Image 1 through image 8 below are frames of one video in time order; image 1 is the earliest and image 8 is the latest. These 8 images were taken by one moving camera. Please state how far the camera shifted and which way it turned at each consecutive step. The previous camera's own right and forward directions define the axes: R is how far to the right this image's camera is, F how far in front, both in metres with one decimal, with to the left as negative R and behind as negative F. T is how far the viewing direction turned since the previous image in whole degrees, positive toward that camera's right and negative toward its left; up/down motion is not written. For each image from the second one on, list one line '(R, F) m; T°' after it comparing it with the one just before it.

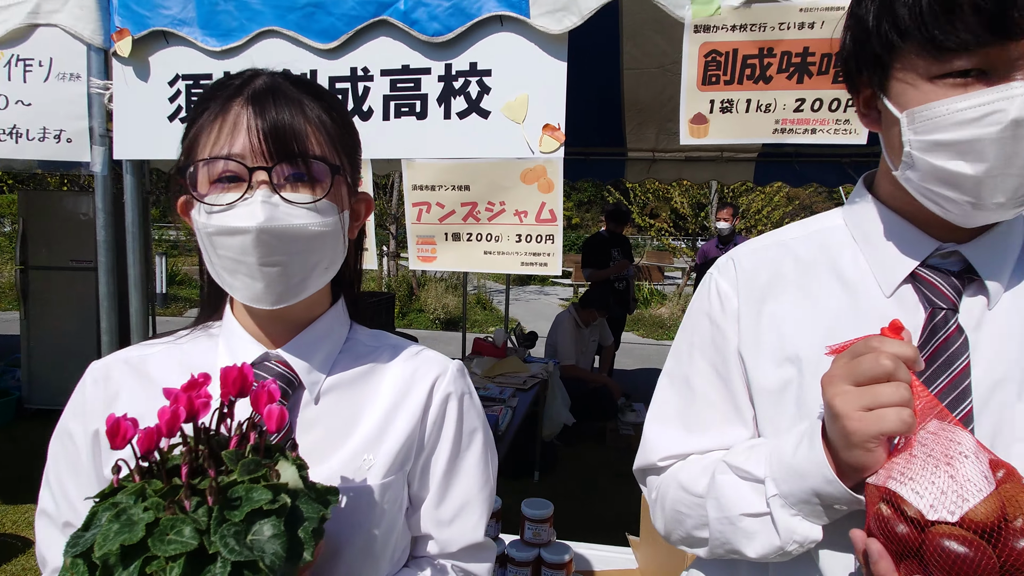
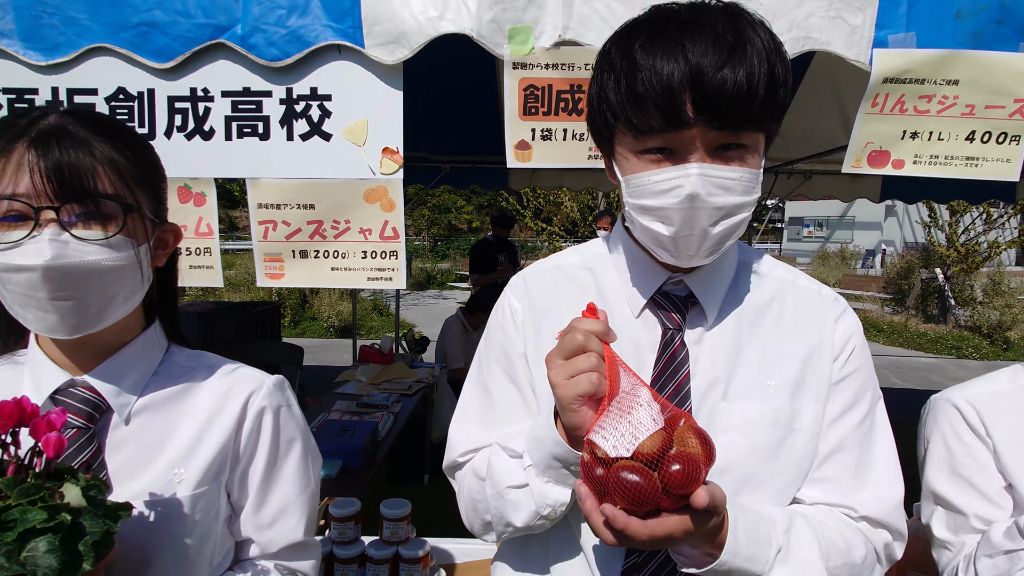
(+0.2, -0.2) m; +9°
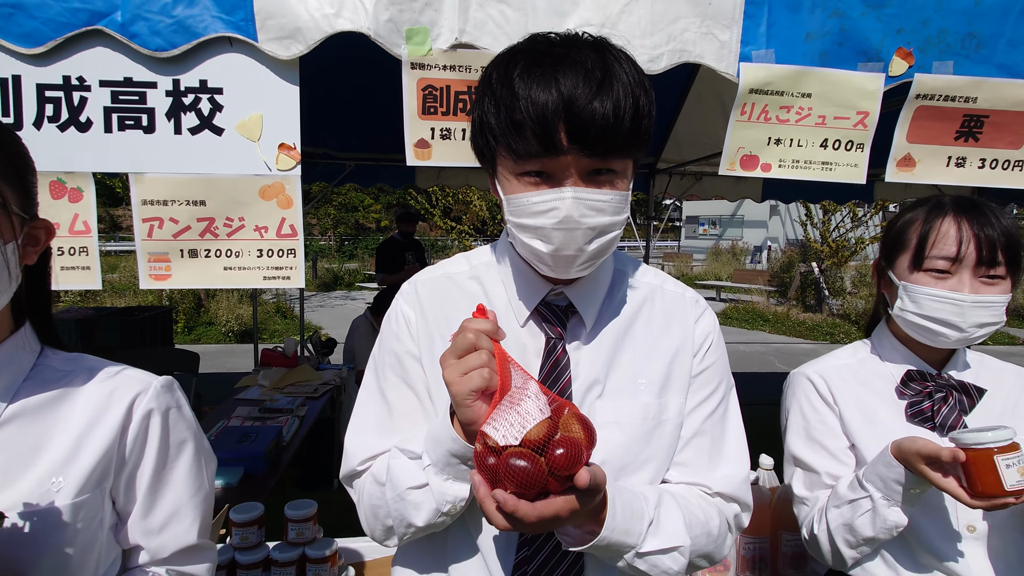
(0.0, -0.1) m; +9°
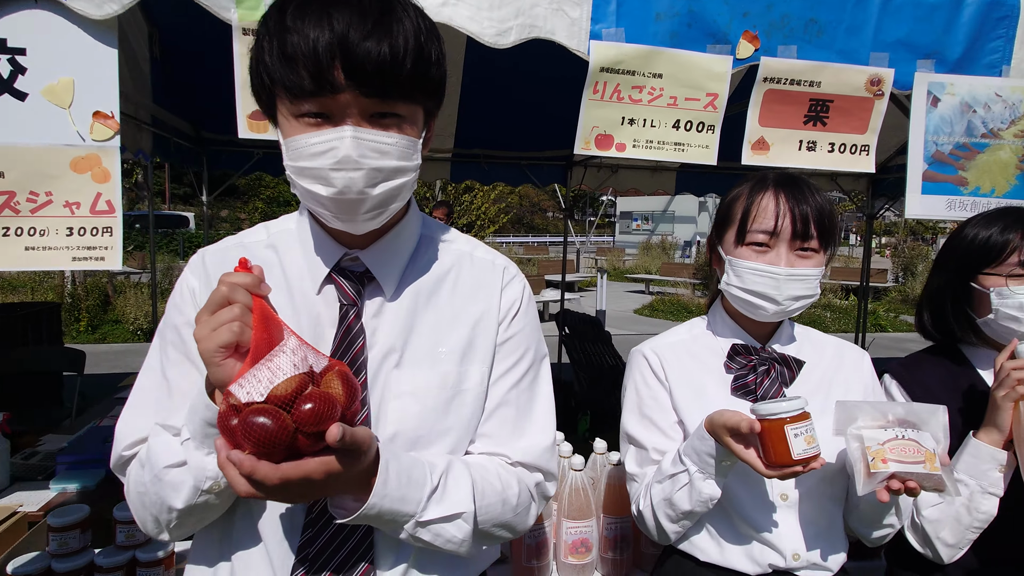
(+0.3, 0.0) m; +6°
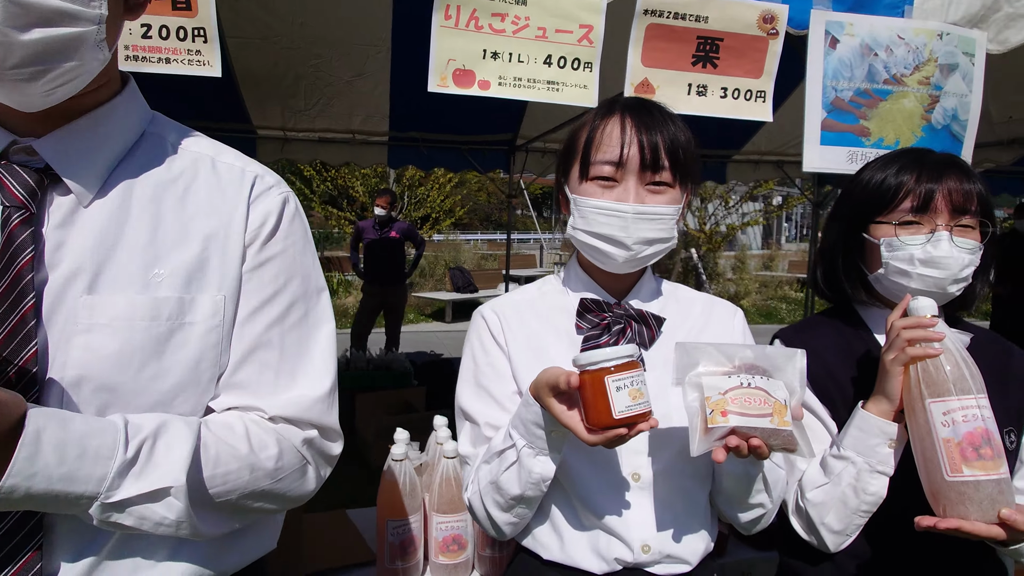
(+0.4, +0.2) m; +3°
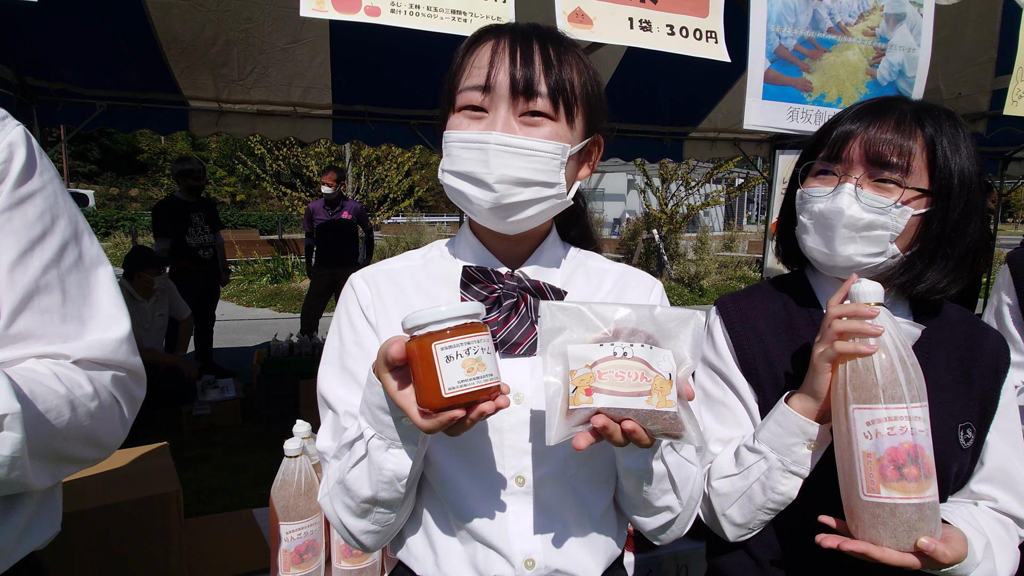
(+0.2, +0.2) m; +3°
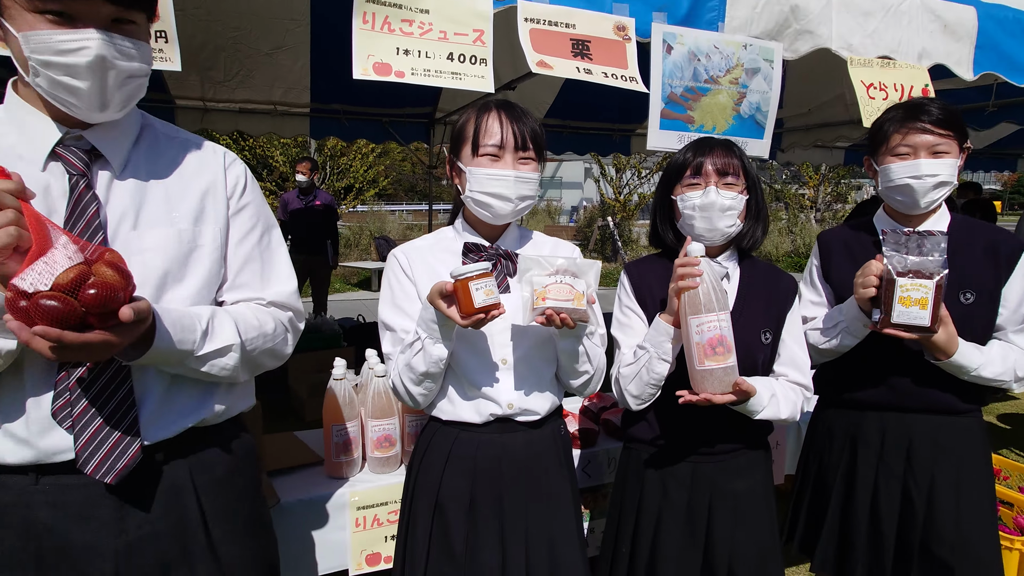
(-0.1, -0.8) m; +4°
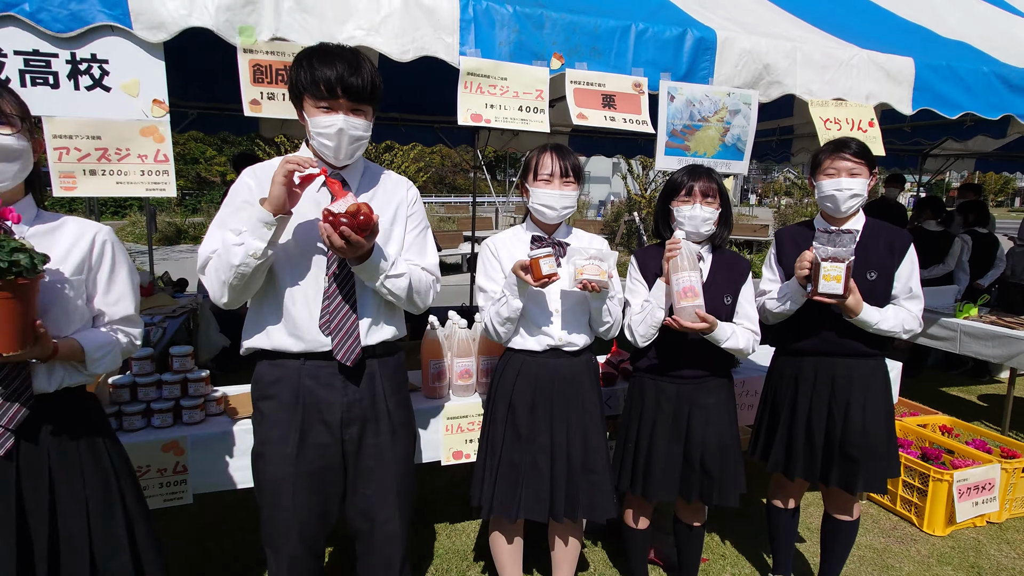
(-0.1, -1.1) m; -3°
